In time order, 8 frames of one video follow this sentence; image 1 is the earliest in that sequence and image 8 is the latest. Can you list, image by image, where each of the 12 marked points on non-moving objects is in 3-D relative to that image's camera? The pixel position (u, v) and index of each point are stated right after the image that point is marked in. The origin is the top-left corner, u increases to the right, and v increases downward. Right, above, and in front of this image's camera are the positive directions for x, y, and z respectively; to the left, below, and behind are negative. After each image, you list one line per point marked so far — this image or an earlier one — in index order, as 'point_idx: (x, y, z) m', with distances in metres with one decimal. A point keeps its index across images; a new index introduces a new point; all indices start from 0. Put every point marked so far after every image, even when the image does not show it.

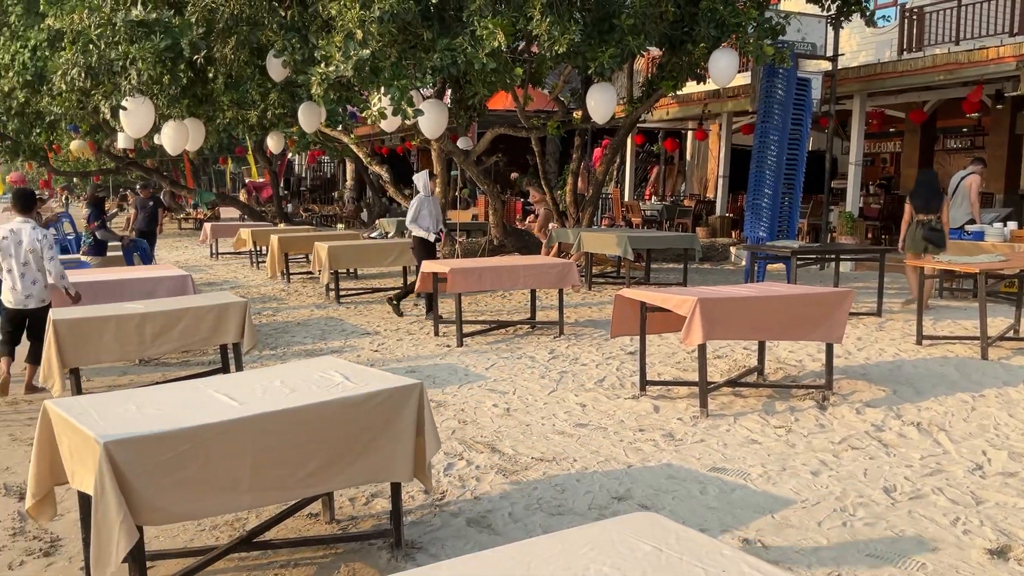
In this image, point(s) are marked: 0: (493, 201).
0: (-0.3, +1.2, +13.1) m
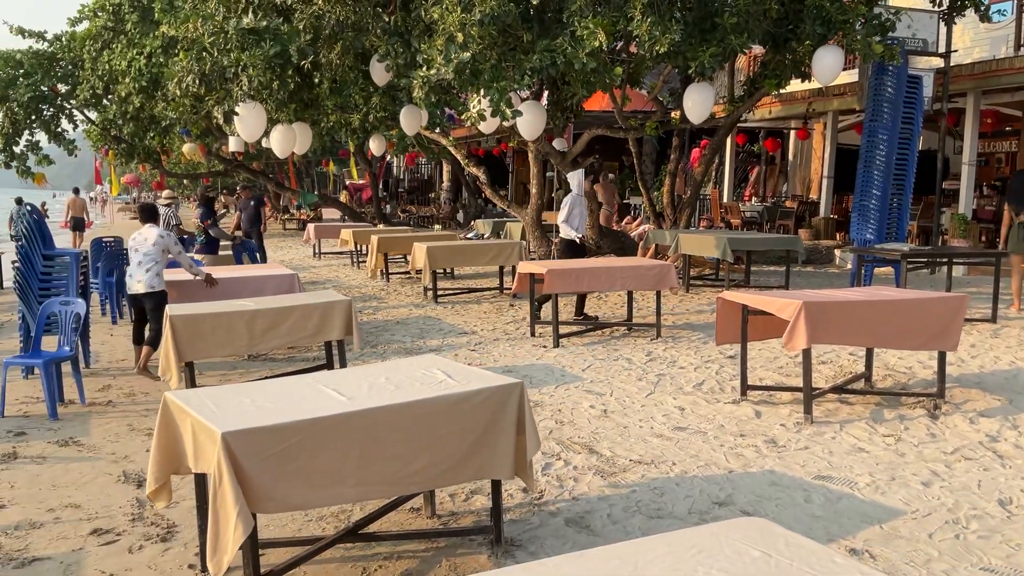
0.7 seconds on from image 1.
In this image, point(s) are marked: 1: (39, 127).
0: (+1.1, +1.2, +13.1) m
1: (-9.6, +3.3, +18.9) m
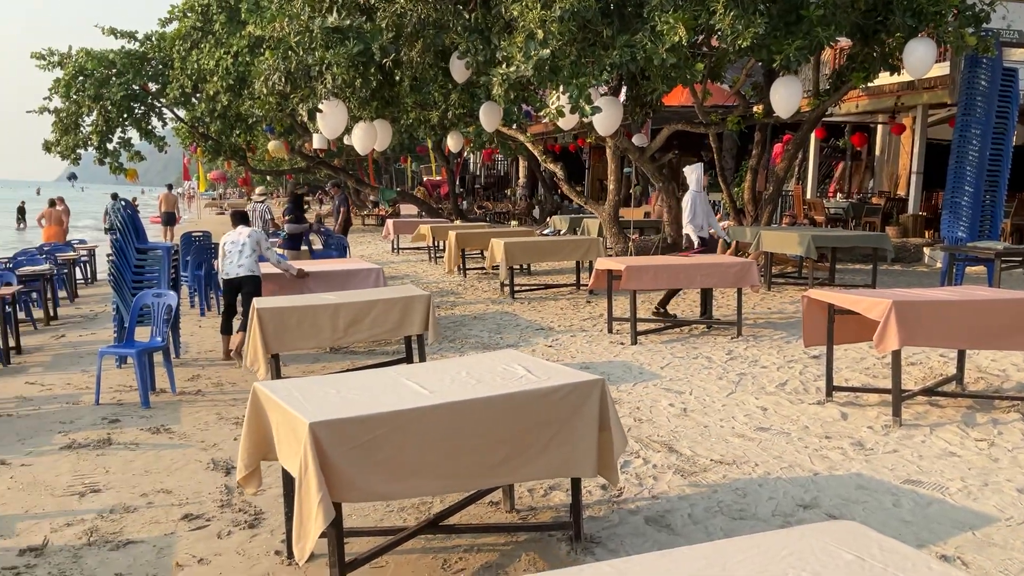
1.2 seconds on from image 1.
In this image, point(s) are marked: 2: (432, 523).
0: (+2.2, +1.2, +13.0) m
1: (-8.0, +3.4, +19.6) m
2: (-0.3, -0.9, +3.6) m
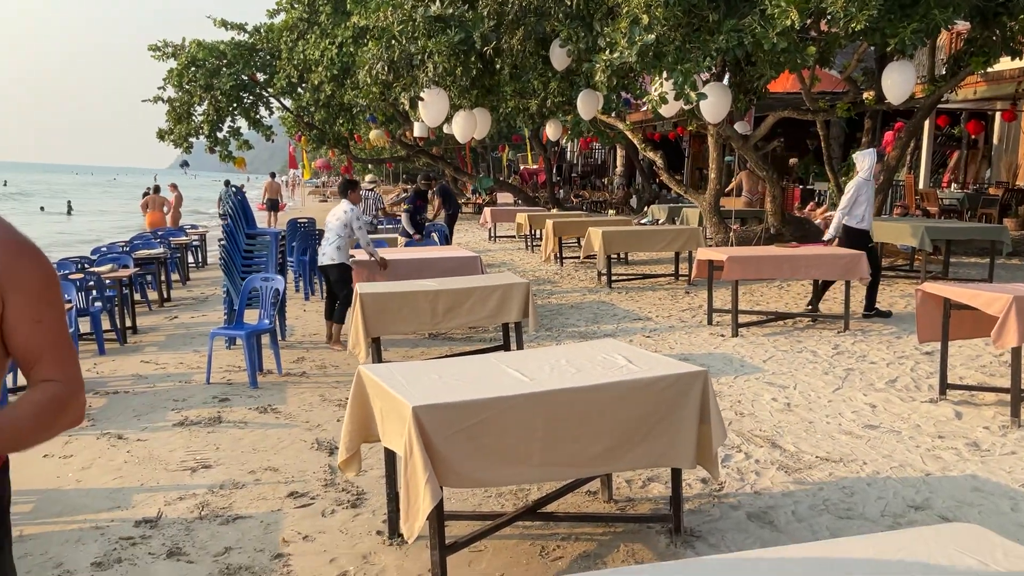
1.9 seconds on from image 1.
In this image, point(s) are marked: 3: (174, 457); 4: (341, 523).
0: (+3.5, +1.4, +12.6) m
1: (-5.9, +3.8, +20.2) m
2: (+0.1, -0.9, +3.6) m
3: (-1.9, -0.9, +5.1) m
4: (-0.7, -1.0, +4.0) m
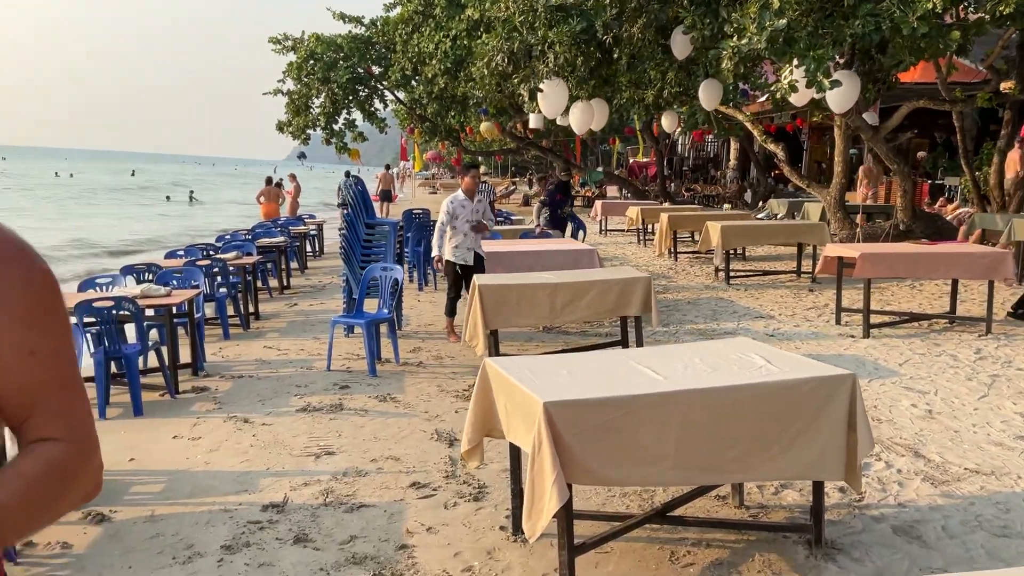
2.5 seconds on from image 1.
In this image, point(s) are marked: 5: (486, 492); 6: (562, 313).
0: (+5.1, +1.4, +12.0) m
1: (-3.5, +4.0, +20.6) m
2: (+0.6, -0.8, +3.5) m
3: (-1.2, -0.9, +5.2) m
4: (-0.2, -1.0, +4.0) m
5: (-0.1, -0.9, +4.2) m
6: (+0.3, -0.2, +6.4) m
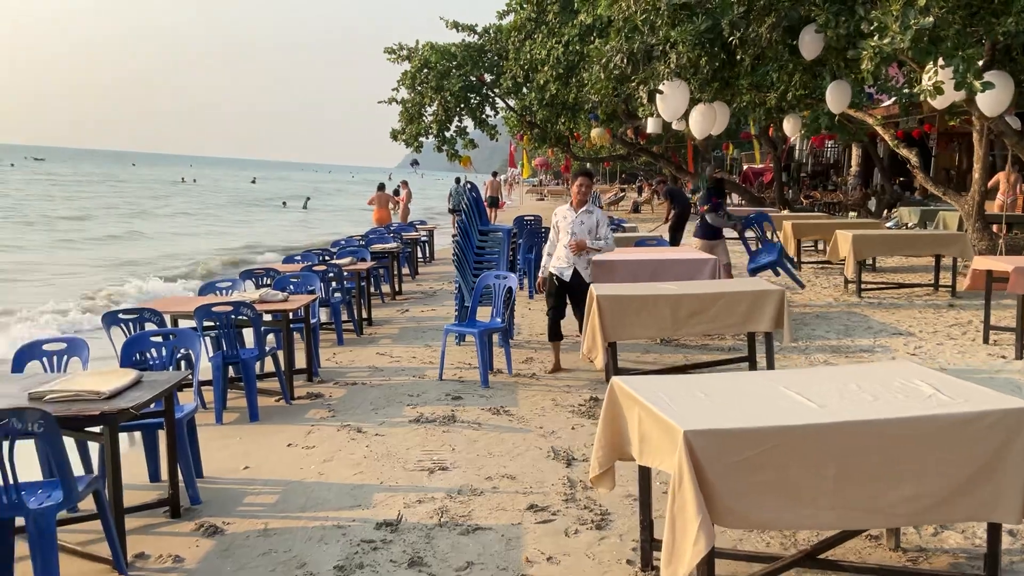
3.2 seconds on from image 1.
0: (+6.5, +1.2, +11.2) m
1: (-1.0, +3.9, +20.7) m
2: (+1.0, -0.9, +3.1) m
3: (-0.5, -0.9, +5.1) m
4: (+0.3, -1.0, +3.7) m
5: (+0.4, -1.0, +4.0) m
6: (+1.1, -0.3, +6.1) m
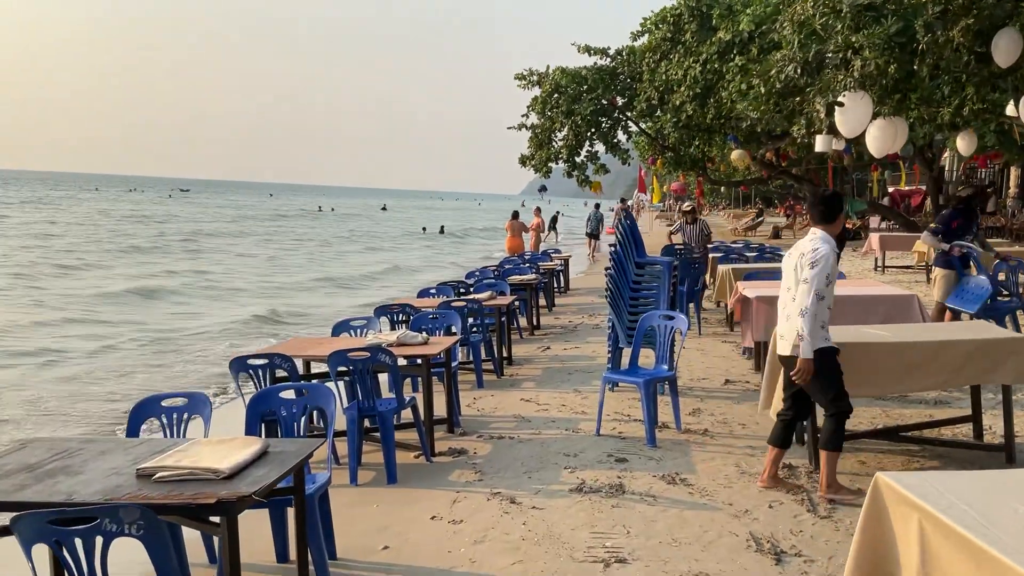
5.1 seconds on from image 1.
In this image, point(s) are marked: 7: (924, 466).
0: (+8.1, +0.8, +9.4) m
1: (+2.0, +3.2, +19.9) m
2: (+1.6, -1.1, +2.1) m
3: (+0.3, -1.1, +4.2) m
4: (+1.0, -1.2, +2.8) m
5: (+1.1, -1.2, +3.0) m
6: (+2.1, -0.5, +5.0) m
7: (+2.3, -1.0, +5.3) m
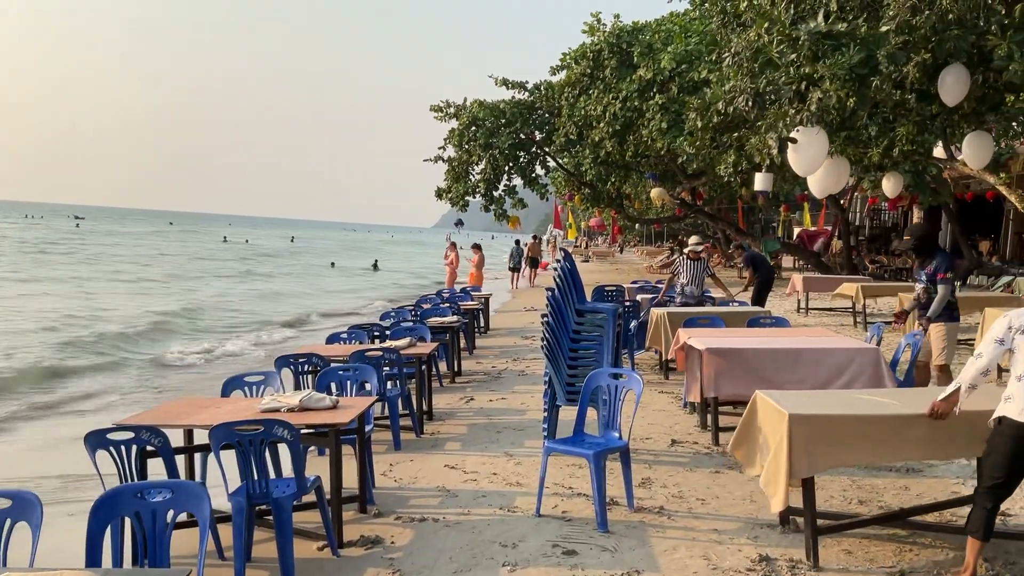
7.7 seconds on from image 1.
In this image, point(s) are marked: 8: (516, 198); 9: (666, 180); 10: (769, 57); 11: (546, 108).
0: (+7.3, +0.3, +9.2) m
1: (+0.3, +2.4, +19.2) m
2: (+1.5, -1.2, +1.3) m
3: (+0.1, -1.4, +3.3) m
4: (+0.8, -1.4, +1.9) m
5: (+1.0, -1.4, +2.2) m
6: (+1.8, -0.8, +4.2) m
7: (+2.0, -1.3, +4.5) m
8: (+0.3, +1.9, +19.9) m
9: (+3.5, +2.3, +19.5) m
10: (+2.0, +1.8, +7.5) m
11: (+0.9, +3.8, +19.5) m
